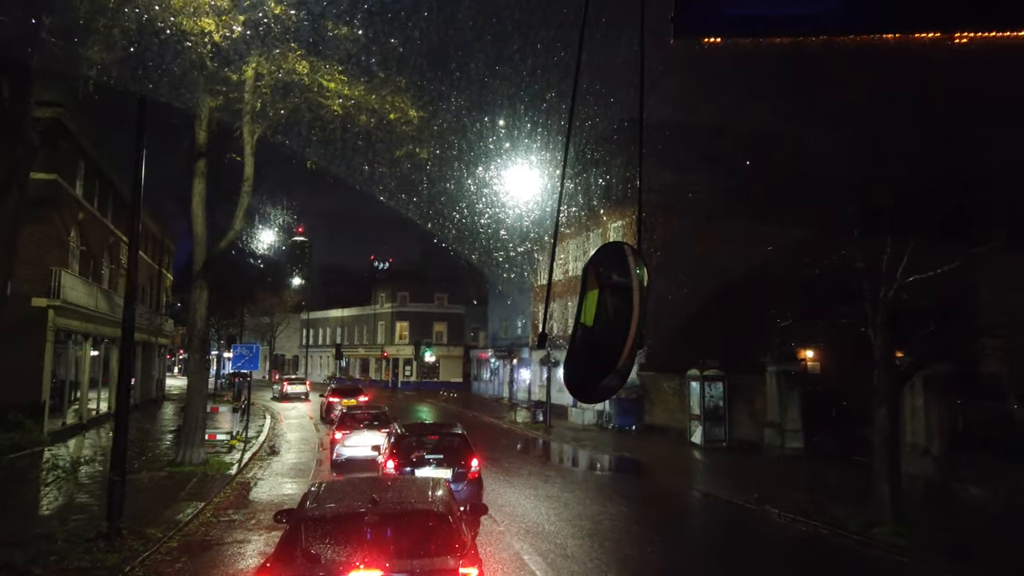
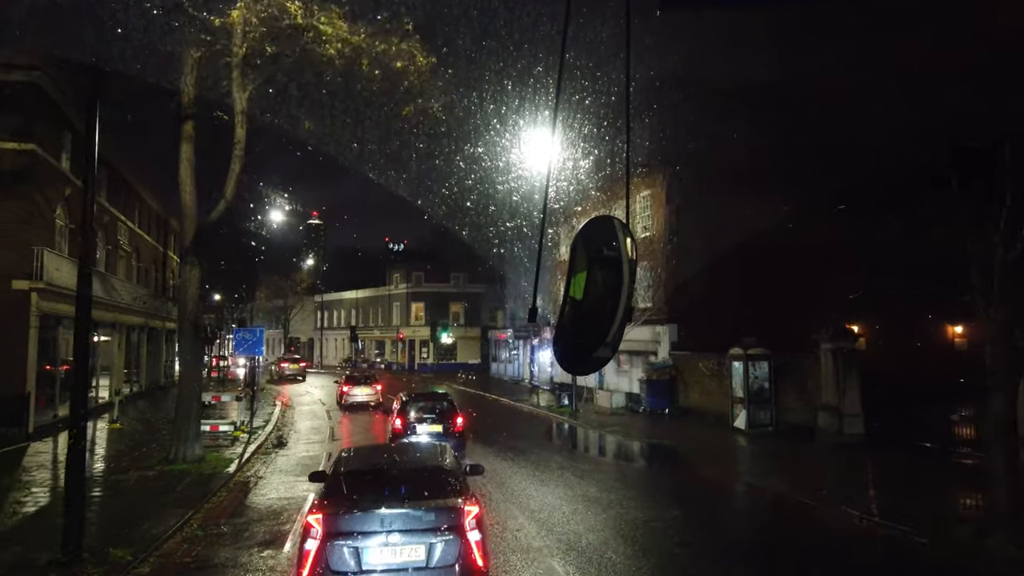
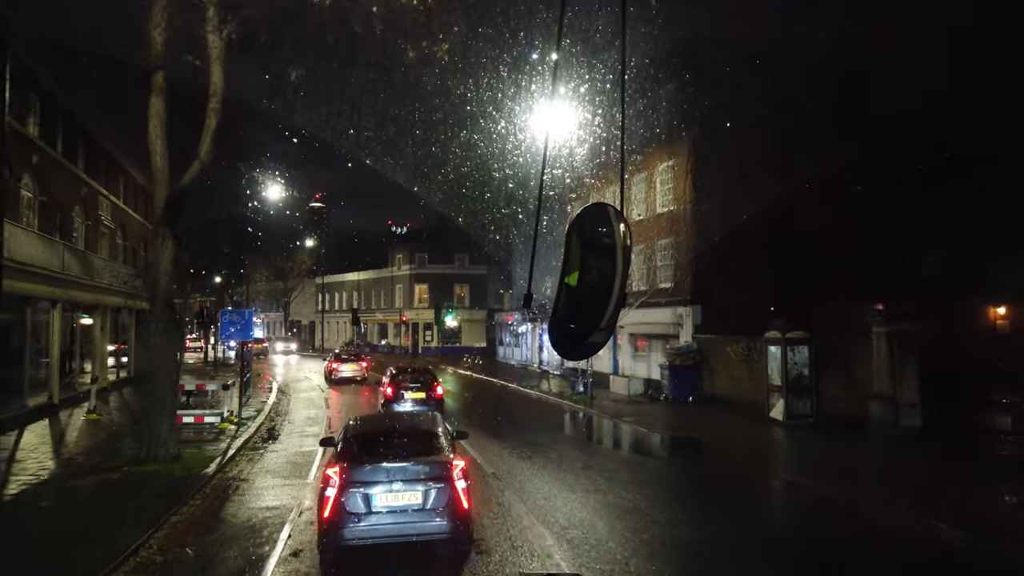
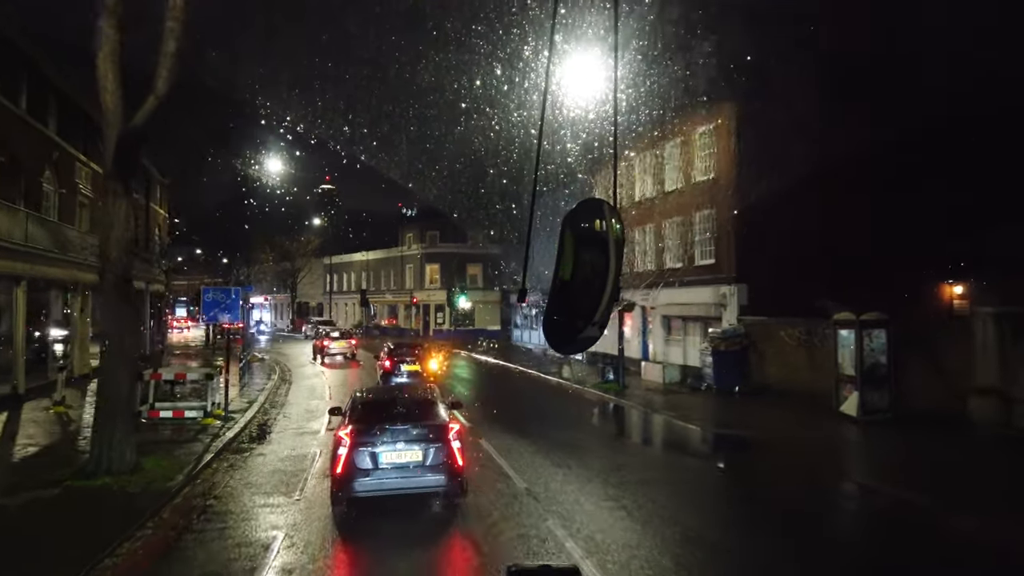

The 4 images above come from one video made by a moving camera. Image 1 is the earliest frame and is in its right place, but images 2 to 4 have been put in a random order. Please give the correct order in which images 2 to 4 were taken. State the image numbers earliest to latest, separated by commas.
2, 3, 4
